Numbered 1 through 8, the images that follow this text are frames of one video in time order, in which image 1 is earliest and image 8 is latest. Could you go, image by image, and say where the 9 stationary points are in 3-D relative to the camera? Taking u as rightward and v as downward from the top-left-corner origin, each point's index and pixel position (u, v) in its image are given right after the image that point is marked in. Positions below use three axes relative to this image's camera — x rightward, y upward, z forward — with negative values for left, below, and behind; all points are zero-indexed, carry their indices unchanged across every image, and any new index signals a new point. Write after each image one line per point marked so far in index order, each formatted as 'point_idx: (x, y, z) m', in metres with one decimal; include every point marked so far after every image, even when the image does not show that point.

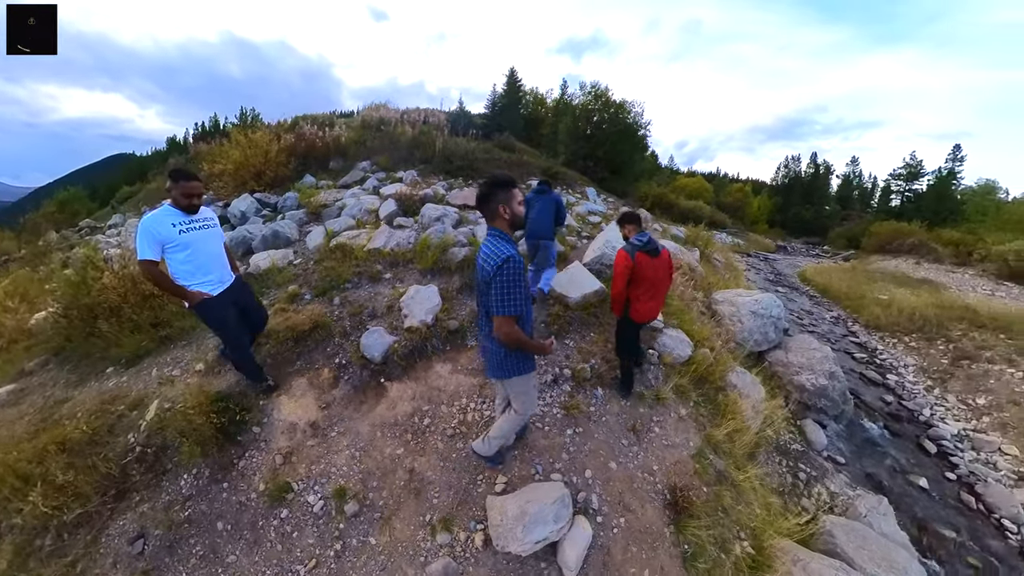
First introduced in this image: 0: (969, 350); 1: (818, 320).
0: (+9.6, -1.3, +7.1) m
1: (+8.6, -0.7, +9.4) m
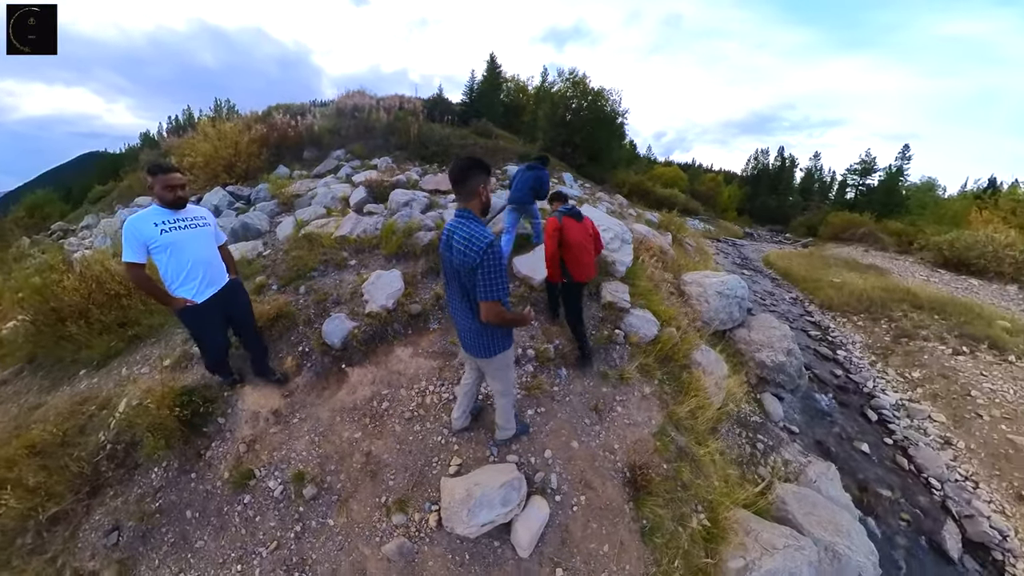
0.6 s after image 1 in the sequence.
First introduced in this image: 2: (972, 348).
0: (+9.0, -0.9, +7.6) m
1: (+7.9, -0.2, +9.8) m
2: (+9.6, -1.3, +7.1) m
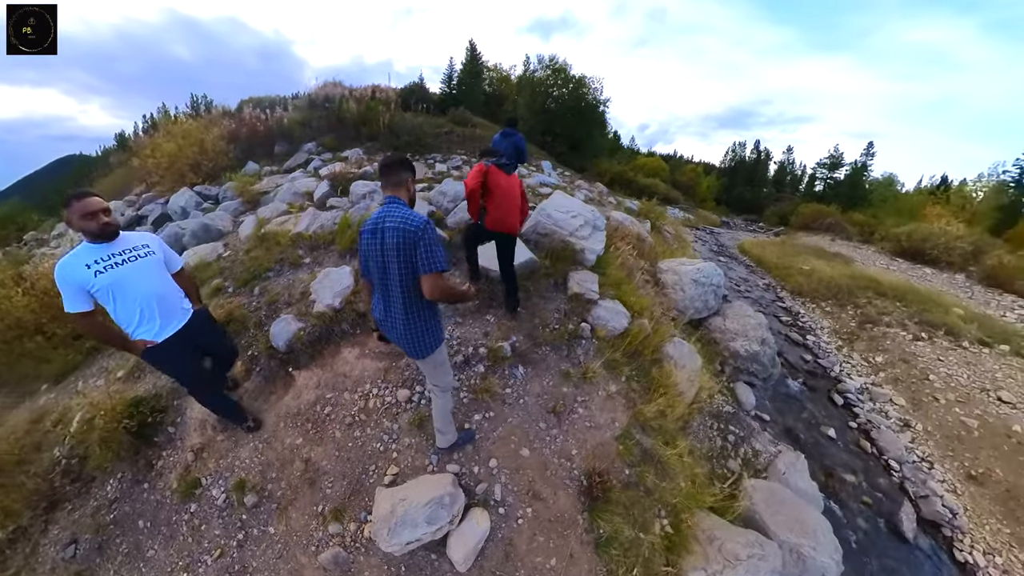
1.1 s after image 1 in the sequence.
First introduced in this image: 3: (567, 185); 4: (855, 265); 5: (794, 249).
0: (+8.4, -0.7, +7.8) m
1: (+7.2, +0.1, +9.9) m
2: (+9.1, -1.0, +7.2) m
3: (+1.7, +3.2, +10.1) m
4: (+13.1, +0.8, +12.8) m
5: (+12.5, +1.8, +14.8) m
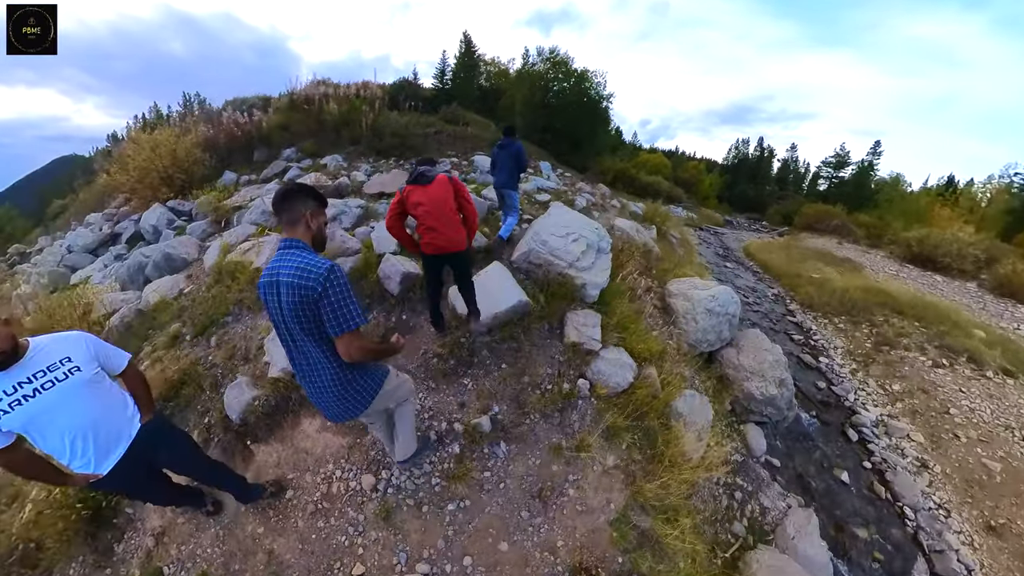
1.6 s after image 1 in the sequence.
0: (+8.3, -1.1, +7.4) m
1: (+7.1, -0.3, +9.6) m
2: (+8.9, -1.4, +6.9) m
3: (+1.5, +2.7, +9.7) m
4: (+13.0, +0.5, +12.4) m
5: (+12.4, +1.5, +14.4) m
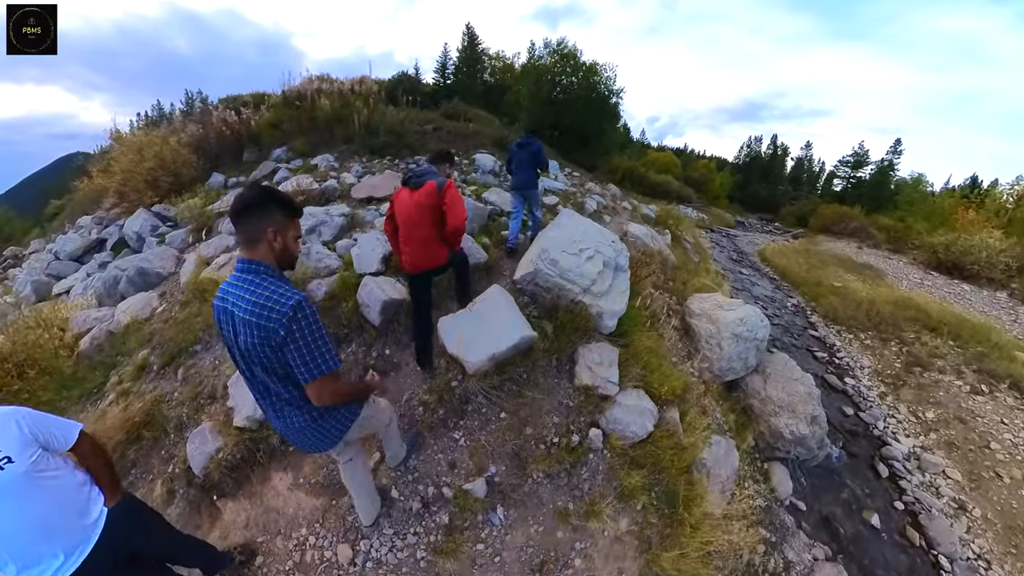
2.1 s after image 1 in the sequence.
0: (+8.3, -1.4, +6.9) m
1: (+7.2, -0.6, +9.1) m
2: (+9.0, -1.8, +6.4) m
3: (+1.6, +2.5, +9.3) m
4: (+13.1, +0.2, +11.8) m
5: (+12.6, +1.2, +13.8) m
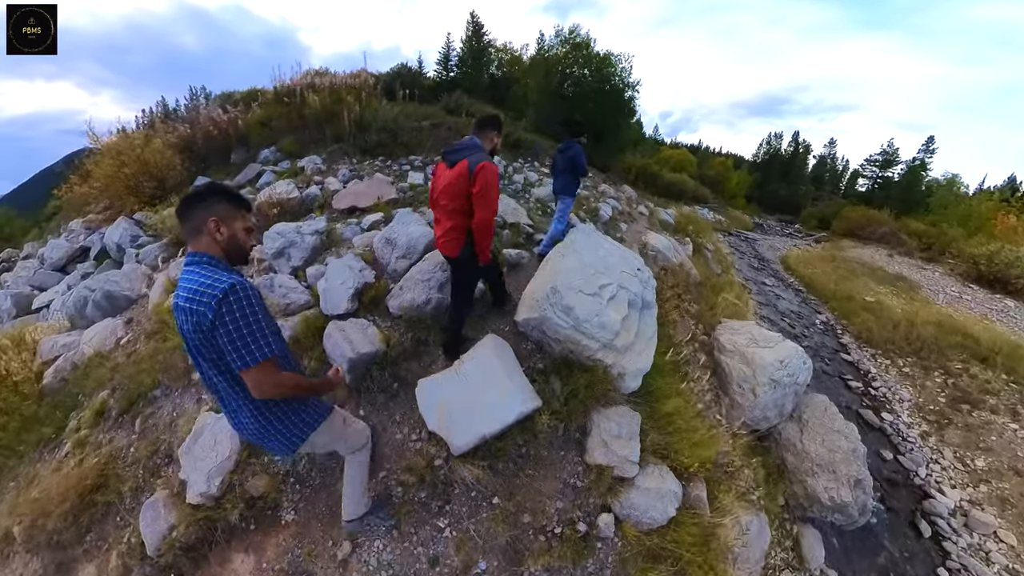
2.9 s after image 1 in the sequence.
0: (+8.4, -1.9, +6.2) m
1: (+7.3, -1.1, +8.4) m
2: (+9.0, -2.3, +5.7) m
3: (+1.8, +2.1, +8.6) m
4: (+13.3, -0.3, +10.9) m
5: (+12.8, +0.8, +13.0) m
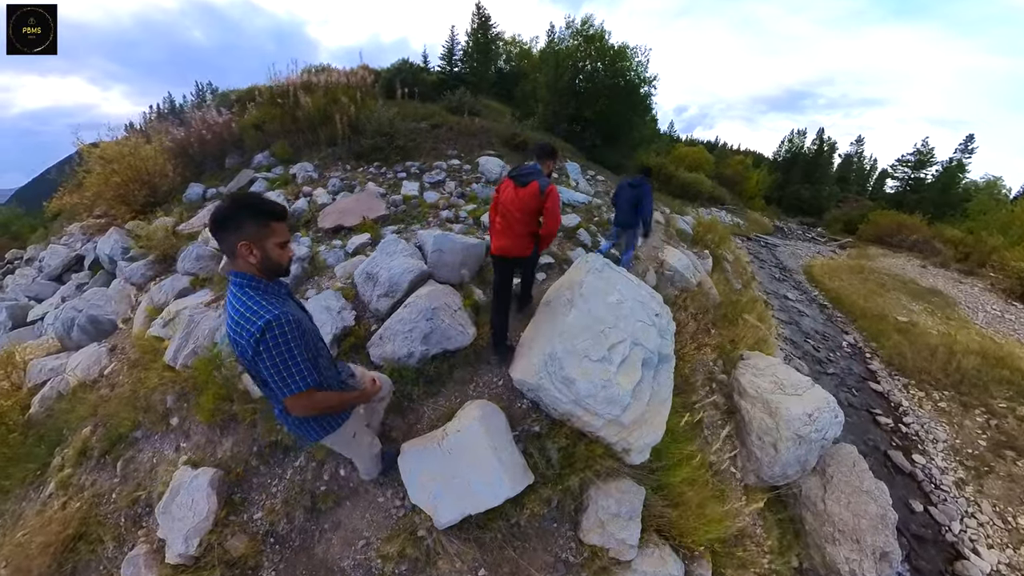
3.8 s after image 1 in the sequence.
0: (+8.4, -2.4, +5.4) m
1: (+7.4, -1.6, +7.6) m
2: (+9.0, -2.8, +4.9) m
3: (+1.9, +1.7, +8.0) m
4: (+13.4, -0.8, +10.0) m
5: (+13.0, +0.3, +12.0) m
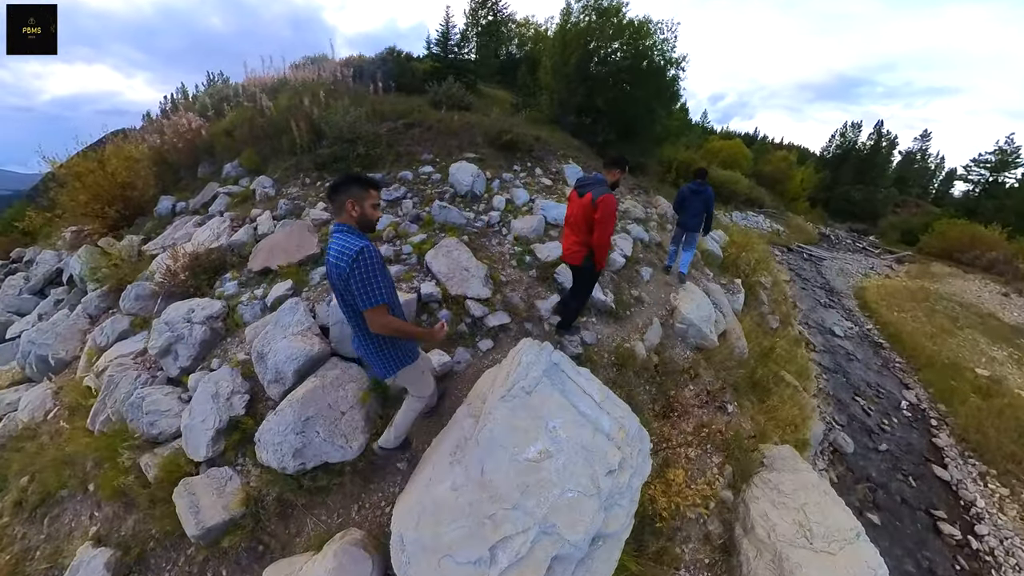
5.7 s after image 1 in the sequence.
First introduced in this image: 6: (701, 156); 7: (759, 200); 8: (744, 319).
0: (+7.8, -3.4, +3.8) m
1: (+6.9, -2.5, +6.0) m
2: (+8.3, -3.9, +3.2) m
3: (+1.6, +1.0, +6.6) m
4: (+13.2, -1.9, +8.0) m
5: (+12.9, -0.7, +10.0) m
6: (+10.6, +7.5, +19.3) m
7: (+14.0, +4.9, +19.3) m
8: (+4.3, -0.6, +6.5) m
